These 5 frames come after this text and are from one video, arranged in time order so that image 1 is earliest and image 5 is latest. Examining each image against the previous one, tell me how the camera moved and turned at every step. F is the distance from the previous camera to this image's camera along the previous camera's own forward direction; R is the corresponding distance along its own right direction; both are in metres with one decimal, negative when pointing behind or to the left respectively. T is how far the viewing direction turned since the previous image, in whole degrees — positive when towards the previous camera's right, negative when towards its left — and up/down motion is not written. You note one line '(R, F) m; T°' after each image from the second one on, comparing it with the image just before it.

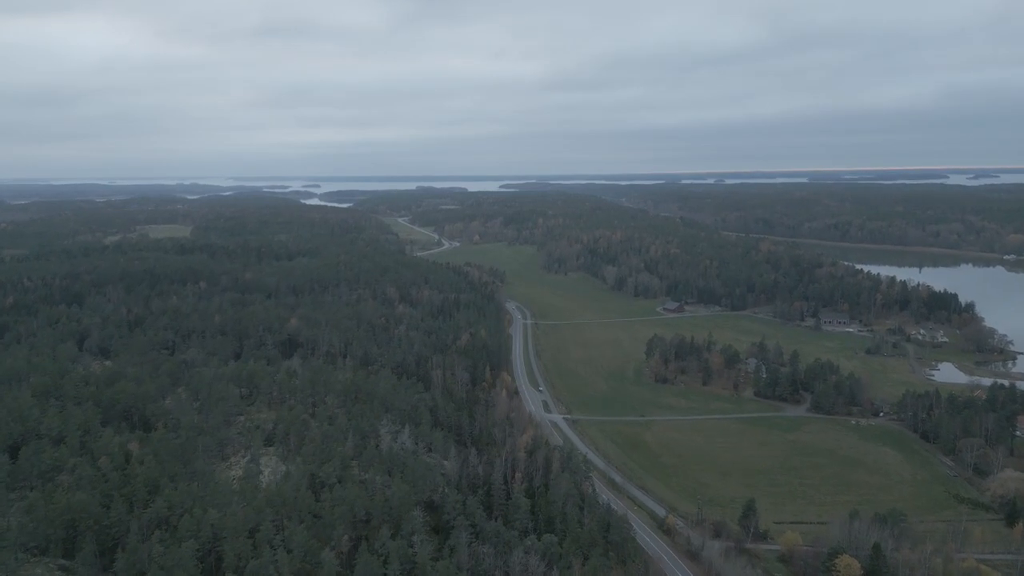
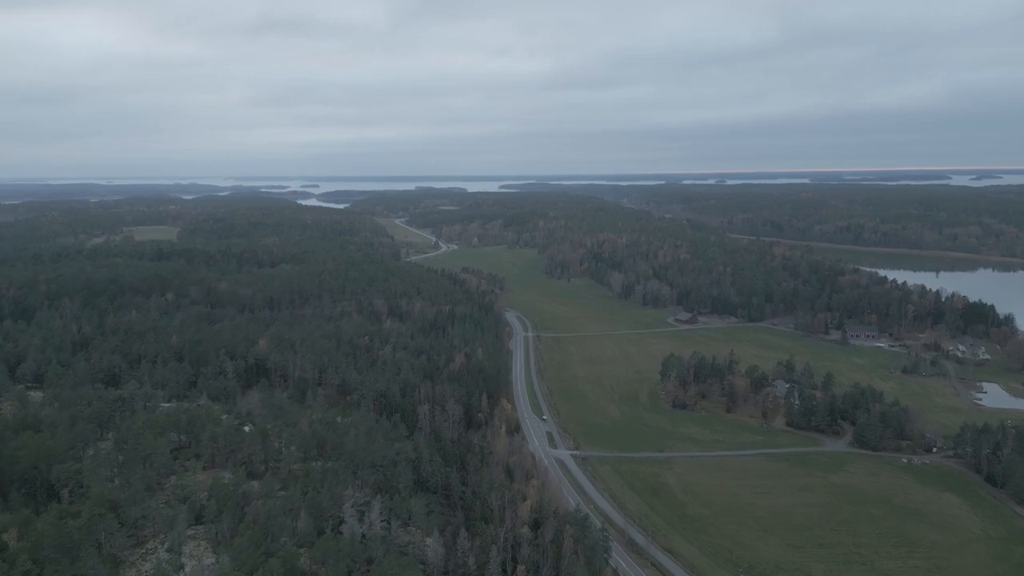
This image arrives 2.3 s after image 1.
(0.0, +4.3) m; 0°
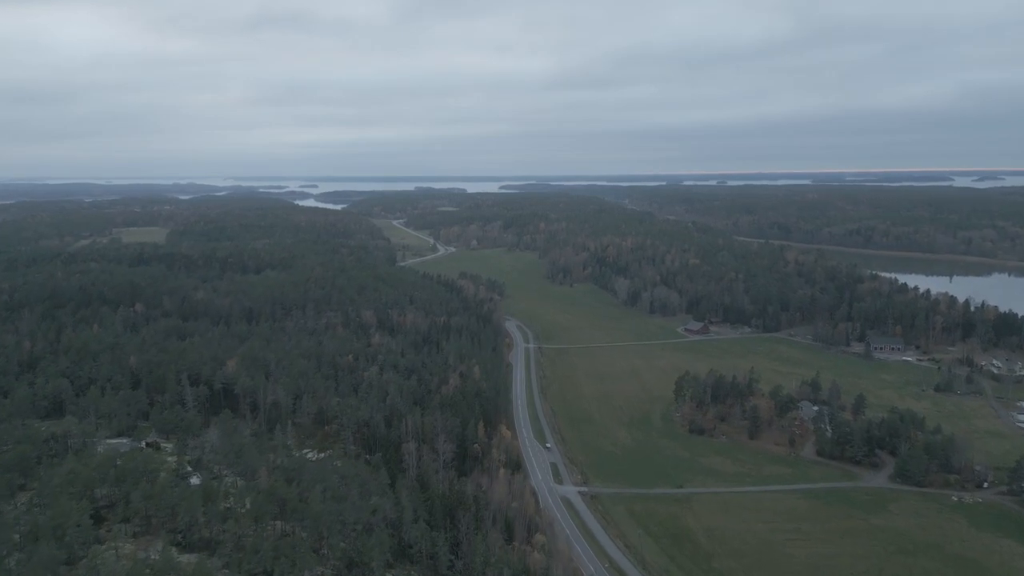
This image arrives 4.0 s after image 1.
(0.0, +3.3) m; 0°
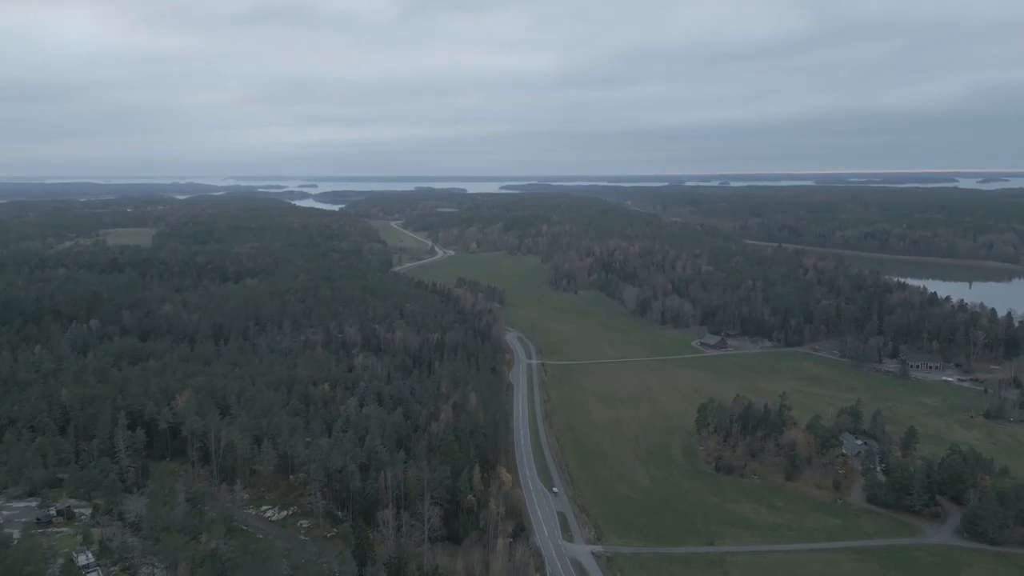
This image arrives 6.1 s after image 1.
(0.0, +4.1) m; 0°
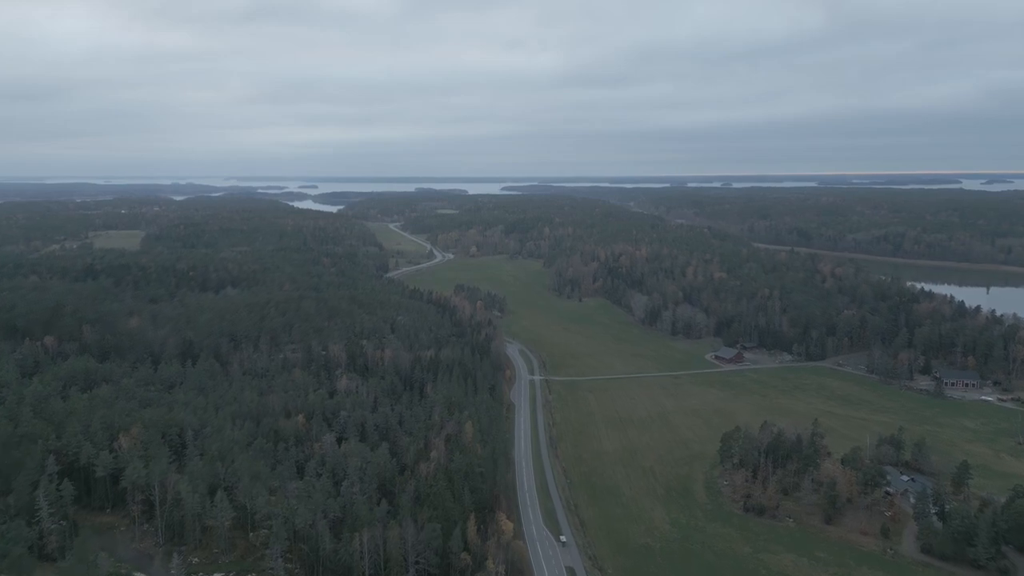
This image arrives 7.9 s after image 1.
(0.0, +3.3) m; 0°
